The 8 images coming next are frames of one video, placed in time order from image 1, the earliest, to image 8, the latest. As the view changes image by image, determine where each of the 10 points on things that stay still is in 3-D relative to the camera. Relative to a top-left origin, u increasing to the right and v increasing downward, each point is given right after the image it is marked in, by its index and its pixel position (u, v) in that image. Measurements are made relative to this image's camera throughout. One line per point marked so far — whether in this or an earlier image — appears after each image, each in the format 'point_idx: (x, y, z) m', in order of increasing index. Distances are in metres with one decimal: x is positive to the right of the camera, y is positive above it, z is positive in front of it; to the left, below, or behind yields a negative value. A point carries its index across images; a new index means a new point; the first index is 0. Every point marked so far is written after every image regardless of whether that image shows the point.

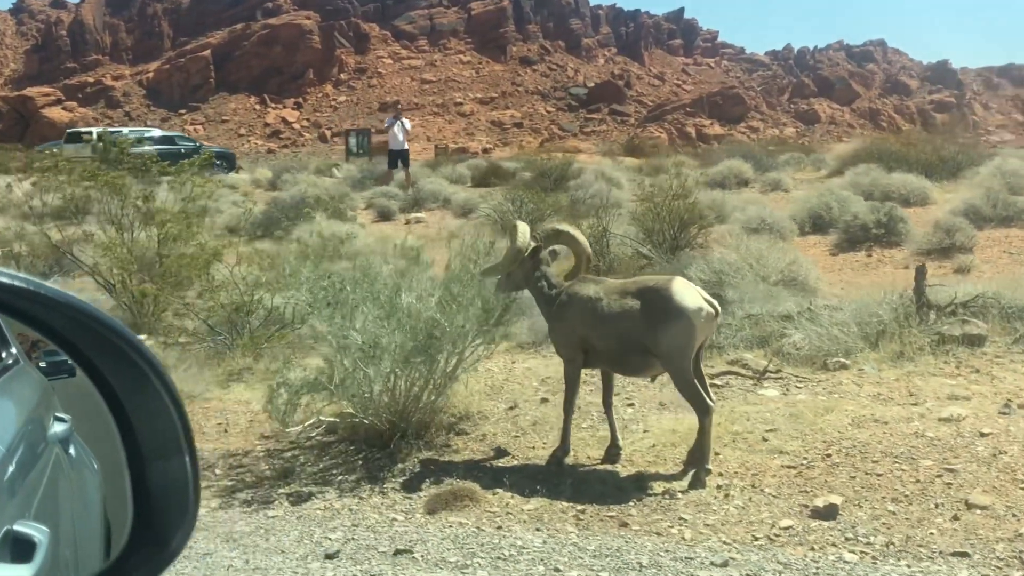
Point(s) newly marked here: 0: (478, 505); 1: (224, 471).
0: (-0.2, -1.0, +6.3) m
1: (-1.5, -1.0, +7.3) m
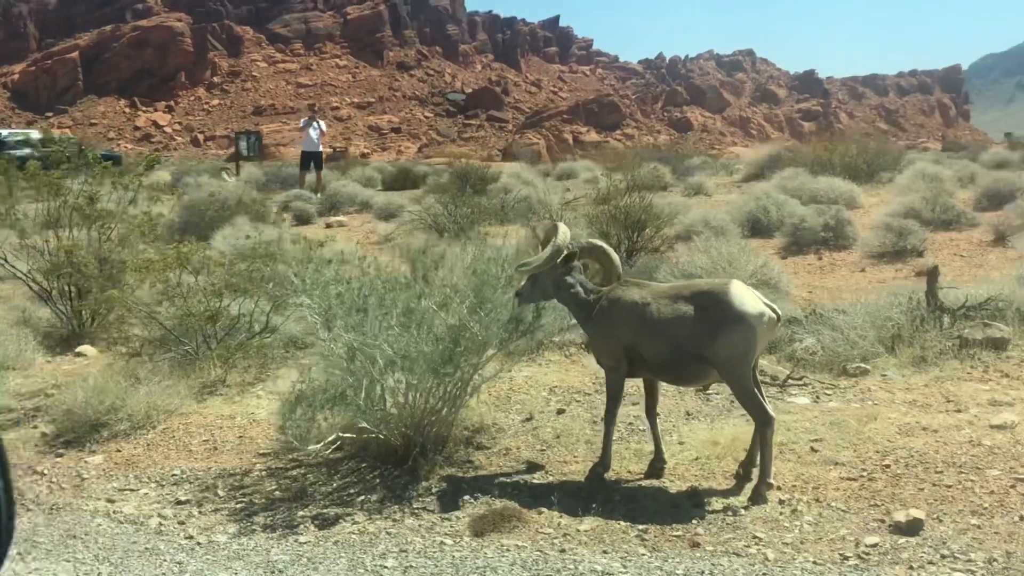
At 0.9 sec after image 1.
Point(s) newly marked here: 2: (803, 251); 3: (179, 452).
0: (+0.1, -1.0, +5.8) m
1: (-1.4, -1.0, +6.8) m
2: (+3.2, +0.4, +14.9) m
3: (-1.8, -0.9, +7.6) m
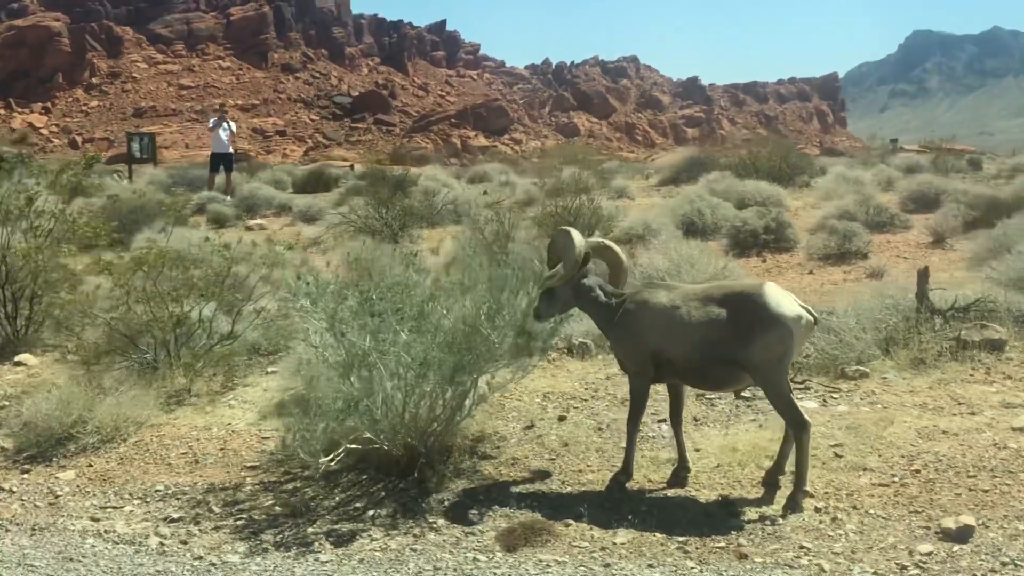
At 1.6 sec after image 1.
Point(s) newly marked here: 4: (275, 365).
0: (+0.2, -1.0, +5.6) m
1: (-1.4, -1.0, +6.4) m
2: (+2.6, +0.4, +14.8) m
3: (-1.9, -0.9, +7.2) m
4: (-1.6, -0.5, +9.1) m
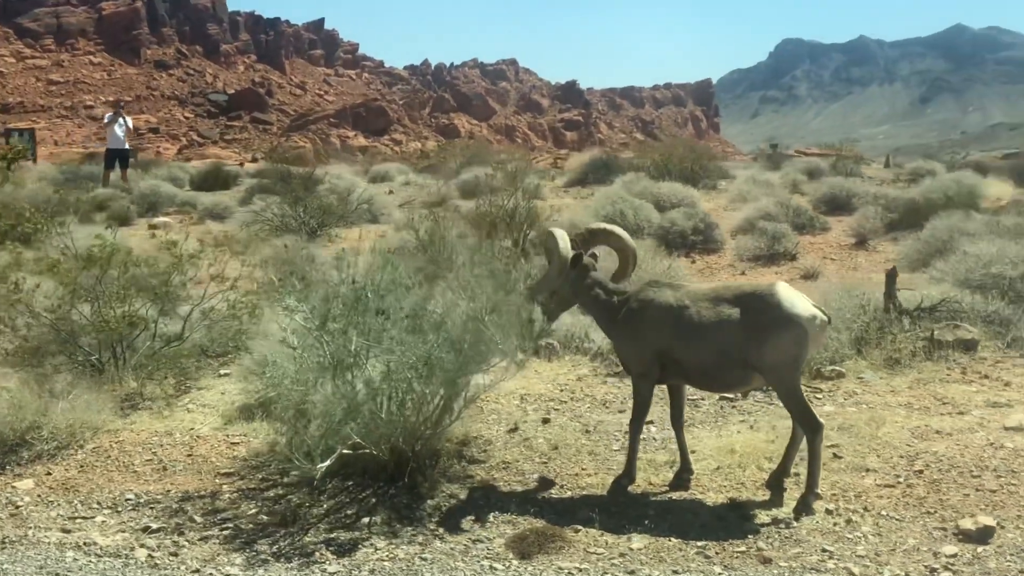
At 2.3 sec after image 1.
0: (+0.2, -1.0, +5.4) m
1: (-1.4, -1.0, +6.1) m
2: (+1.8, +0.4, +14.8) m
3: (-1.9, -0.9, +6.8) m
4: (-1.8, -0.5, +8.8) m
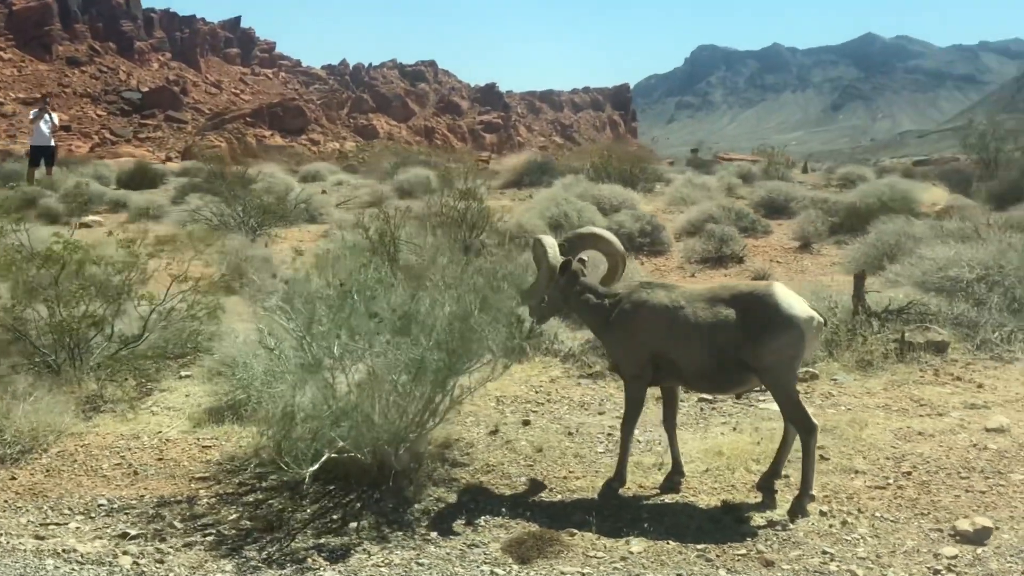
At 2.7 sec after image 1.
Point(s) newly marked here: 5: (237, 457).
0: (+0.2, -1.0, +5.3) m
1: (-1.4, -1.0, +5.9) m
2: (+1.2, +0.3, +14.8) m
3: (-2.0, -0.9, +6.6) m
4: (-2.0, -0.5, +8.6) m
5: (-1.3, -0.8, +6.7) m
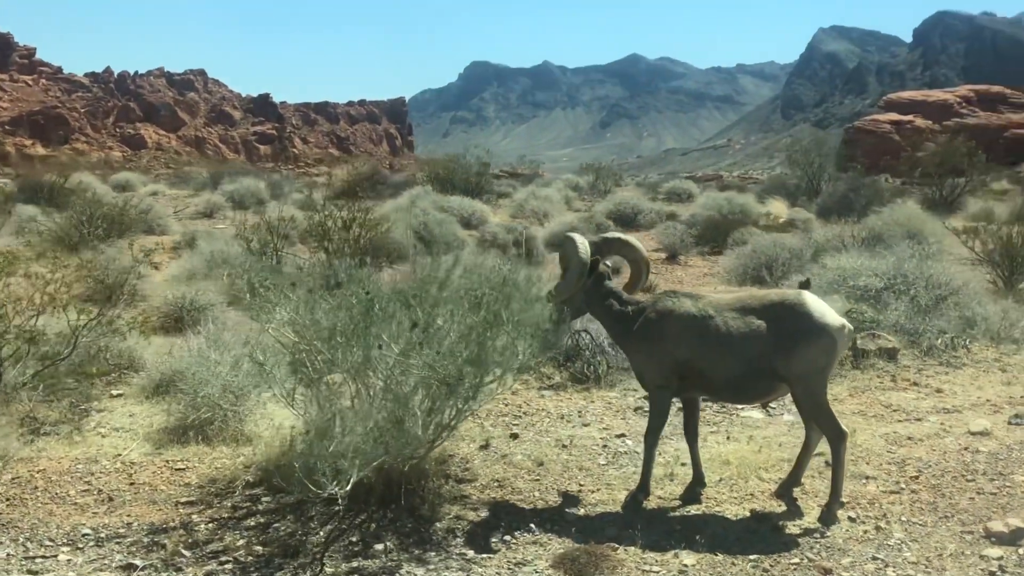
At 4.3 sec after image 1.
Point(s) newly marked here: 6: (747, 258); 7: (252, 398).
0: (+0.4, -1.1, +5.2) m
1: (-1.3, -1.1, +5.5) m
2: (-0.1, +0.2, +14.8) m
3: (-2.0, -1.0, +6.1) m
4: (-2.3, -0.6, +8.0) m
5: (-1.4, -0.9, +6.3) m
6: (+2.4, +0.3, +13.6) m
7: (-1.4, -0.6, +7.2) m
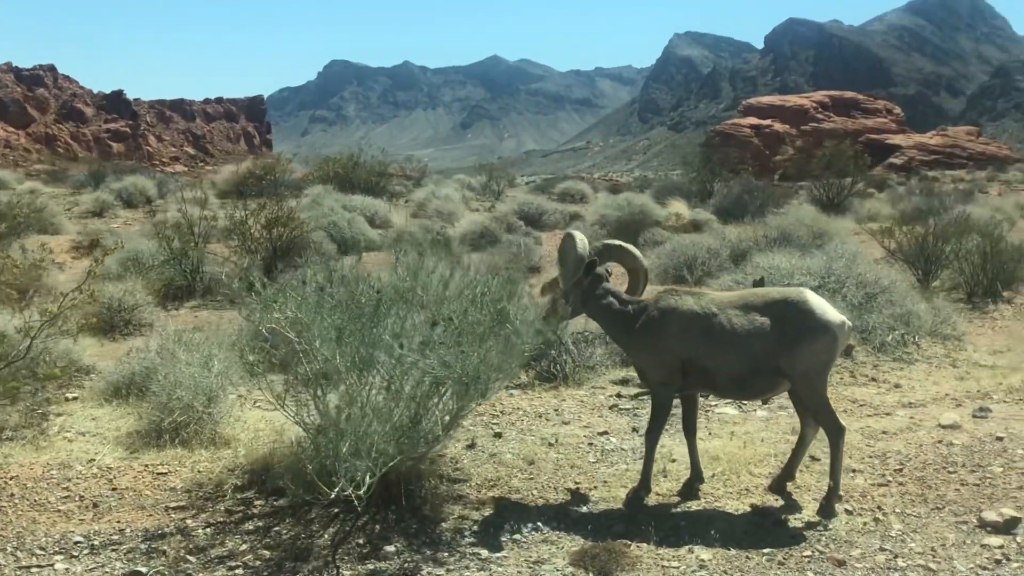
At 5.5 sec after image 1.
0: (+0.5, -1.0, +5.2) m
1: (-1.2, -1.1, +5.4) m
2: (-1.0, +0.2, +14.7) m
3: (-2.0, -1.0, +5.9) m
4: (-2.5, -0.6, +7.8) m
5: (-1.4, -0.9, +6.2) m
6: (+1.6, +0.3, +13.8) m
7: (-1.5, -0.6, +7.1) m
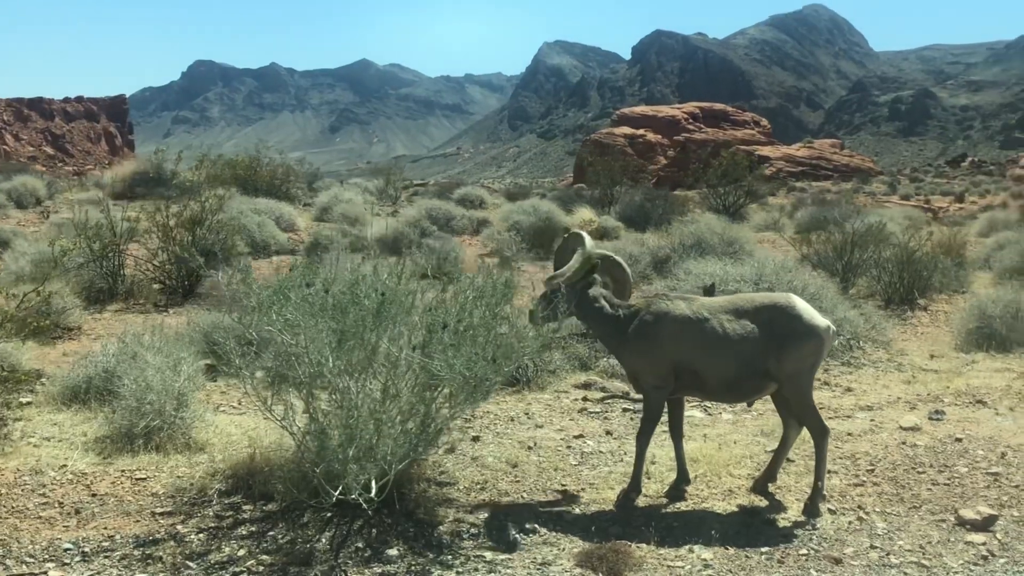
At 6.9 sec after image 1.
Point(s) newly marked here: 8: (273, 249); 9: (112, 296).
0: (+0.5, -1.1, +5.3) m
1: (-1.2, -1.1, +5.3) m
2: (-1.8, +0.2, +14.6) m
3: (-2.0, -1.0, +5.7) m
4: (-2.7, -0.6, +7.6) m
5: (-1.4, -0.9, +6.1) m
6: (+0.8, +0.2, +14.0) m
7: (-1.6, -0.6, +7.0) m
8: (-2.9, +0.5, +16.8) m
9: (-3.6, -0.1, +12.4) m
